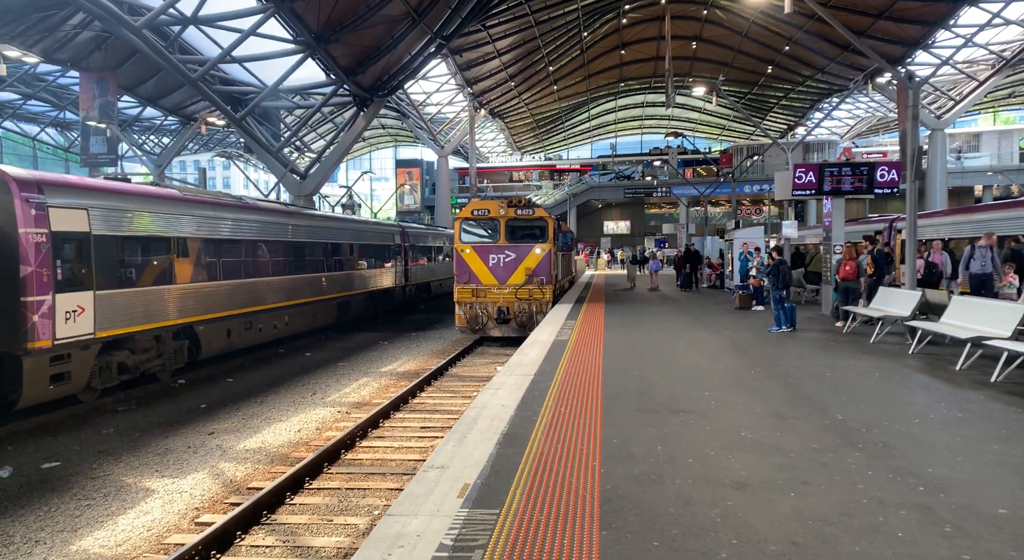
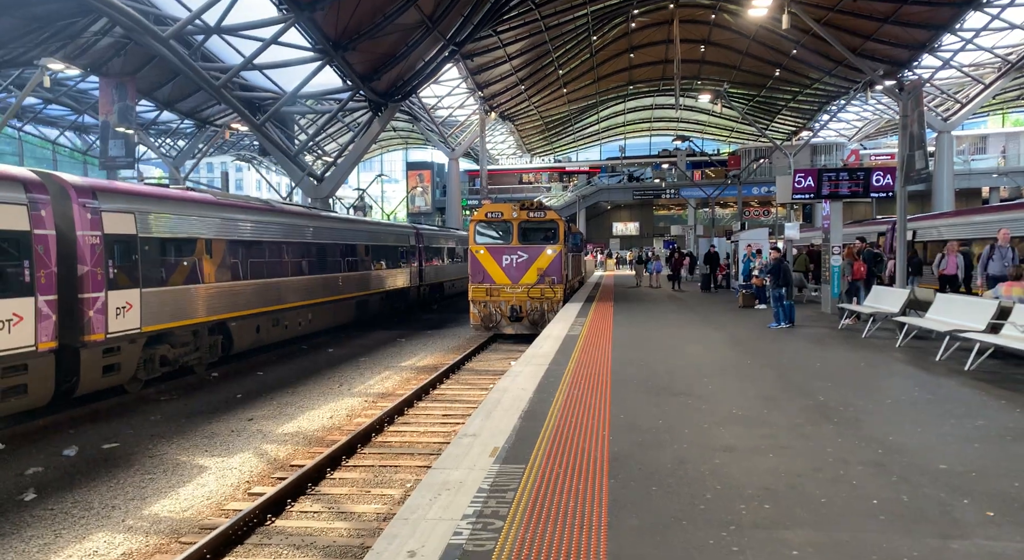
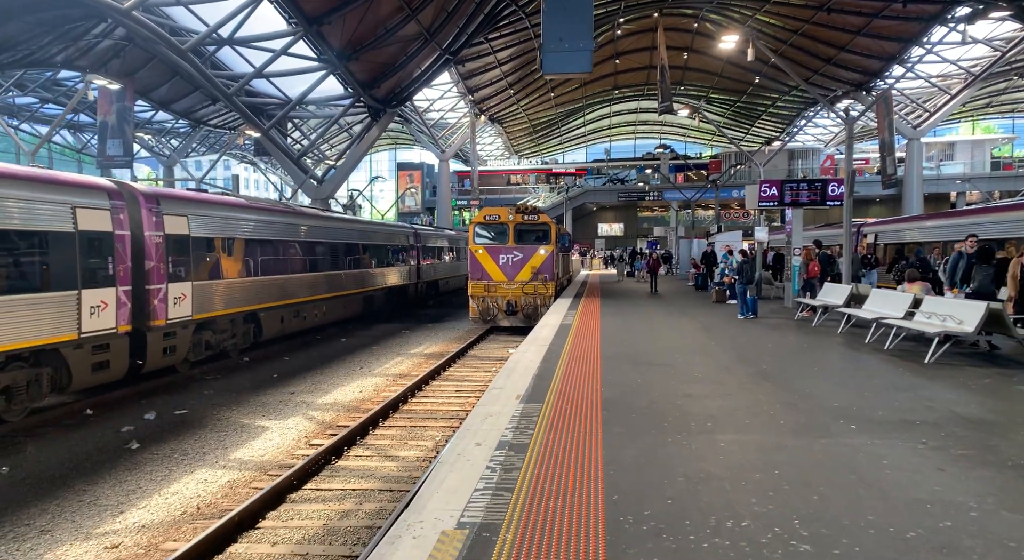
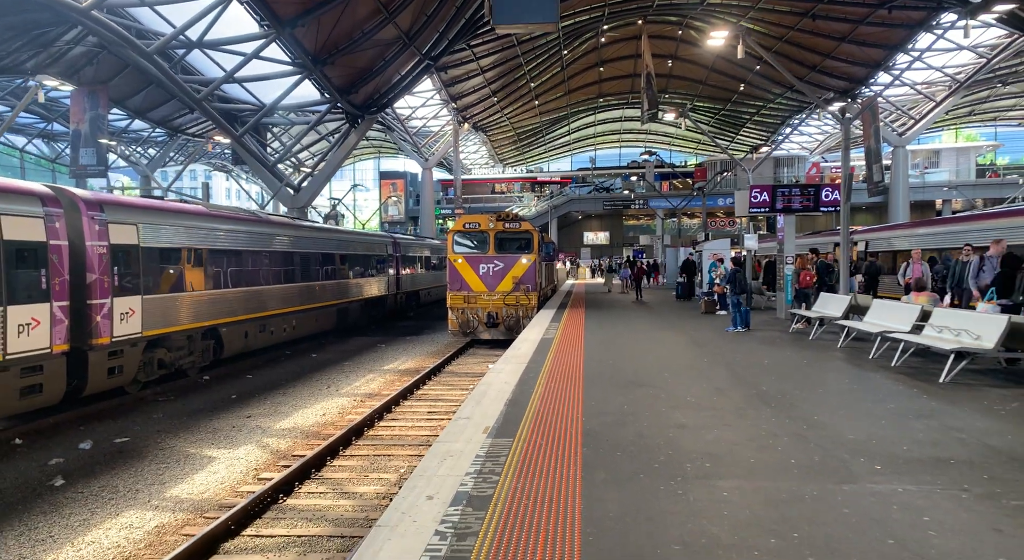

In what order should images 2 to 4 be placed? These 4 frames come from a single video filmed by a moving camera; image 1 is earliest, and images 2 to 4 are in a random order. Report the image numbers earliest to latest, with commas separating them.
2, 4, 3
